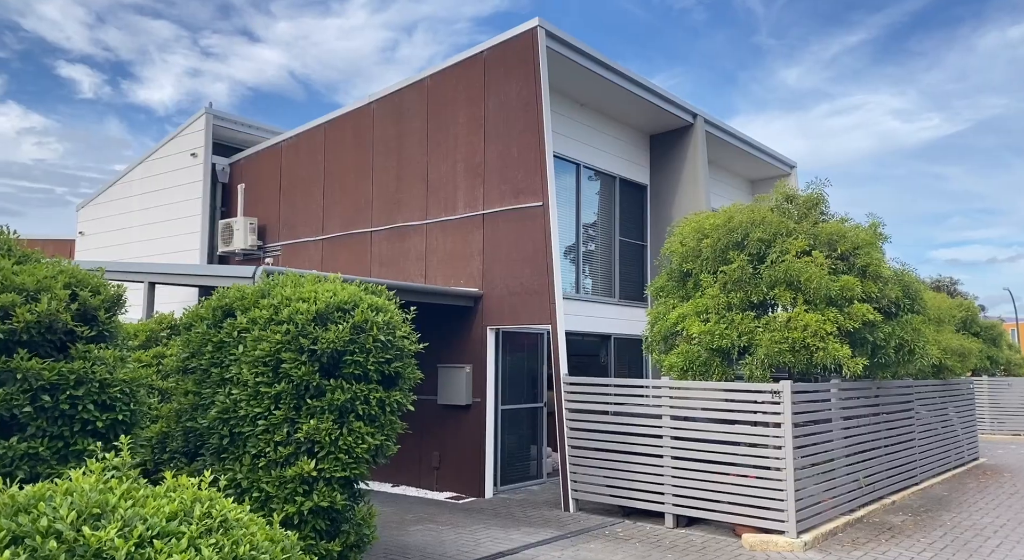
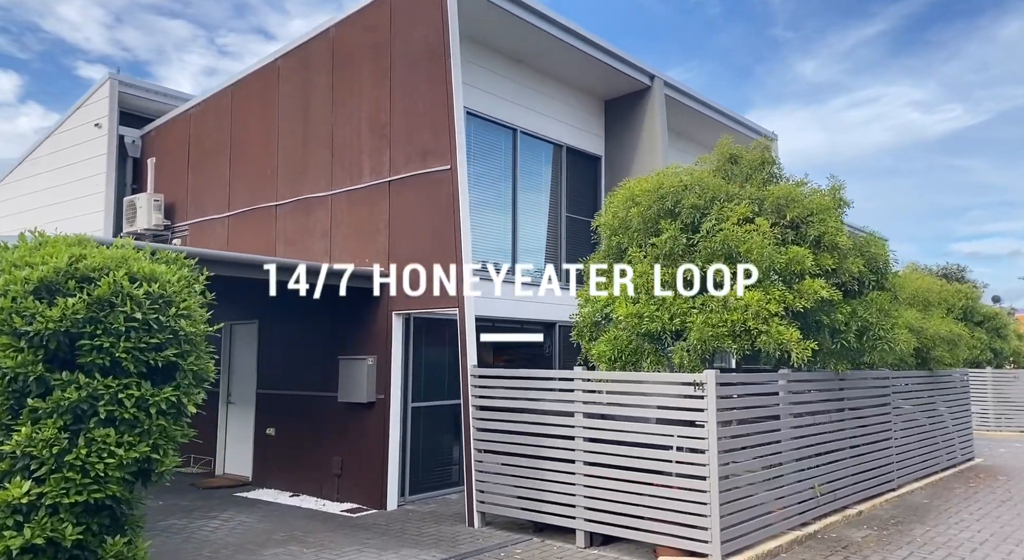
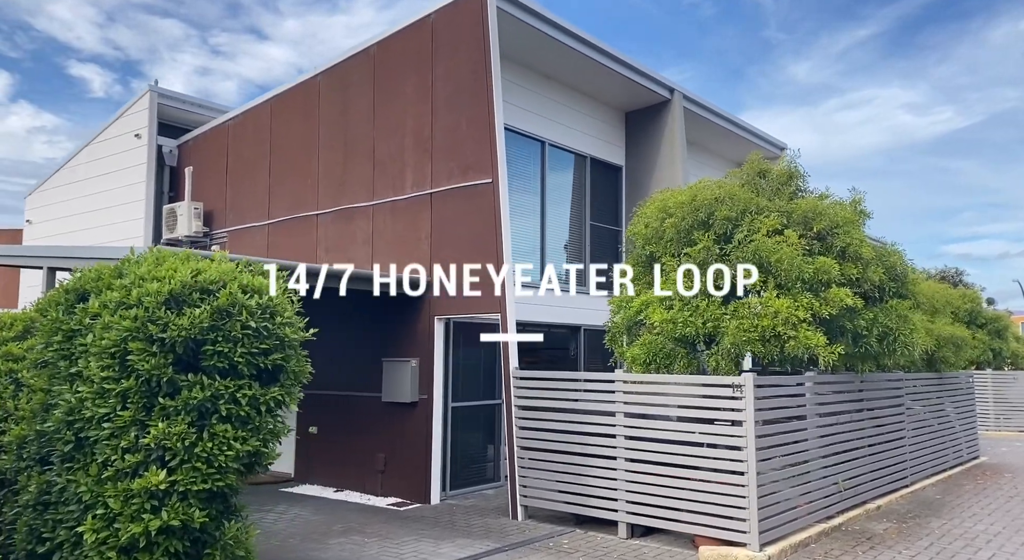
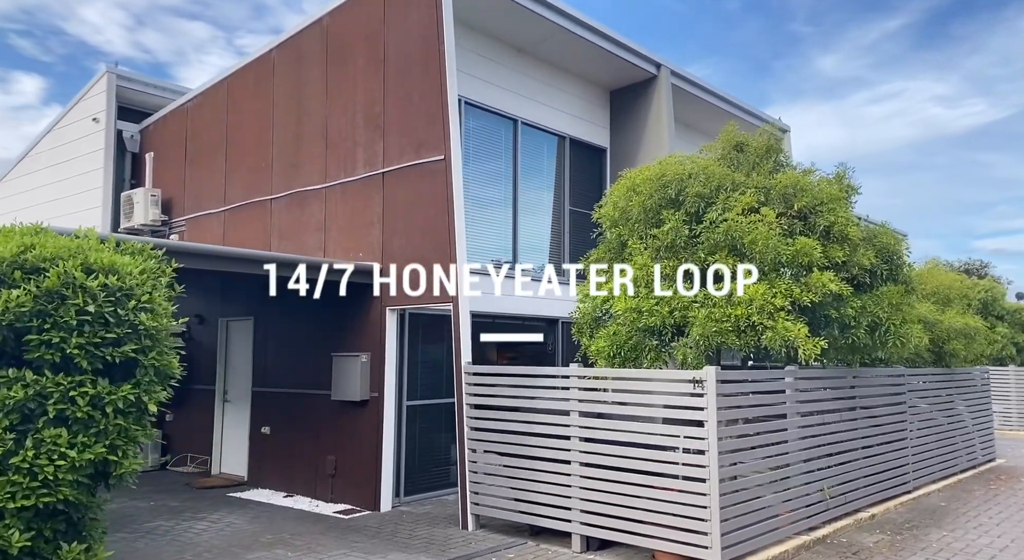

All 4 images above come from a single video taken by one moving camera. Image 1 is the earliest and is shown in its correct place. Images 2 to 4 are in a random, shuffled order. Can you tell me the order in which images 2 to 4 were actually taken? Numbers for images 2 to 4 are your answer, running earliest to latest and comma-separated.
3, 2, 4
